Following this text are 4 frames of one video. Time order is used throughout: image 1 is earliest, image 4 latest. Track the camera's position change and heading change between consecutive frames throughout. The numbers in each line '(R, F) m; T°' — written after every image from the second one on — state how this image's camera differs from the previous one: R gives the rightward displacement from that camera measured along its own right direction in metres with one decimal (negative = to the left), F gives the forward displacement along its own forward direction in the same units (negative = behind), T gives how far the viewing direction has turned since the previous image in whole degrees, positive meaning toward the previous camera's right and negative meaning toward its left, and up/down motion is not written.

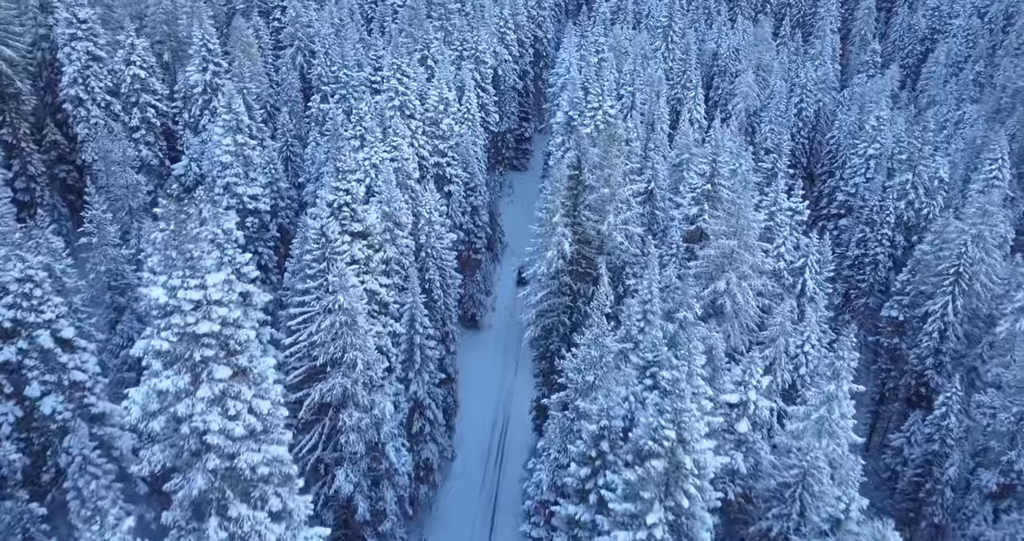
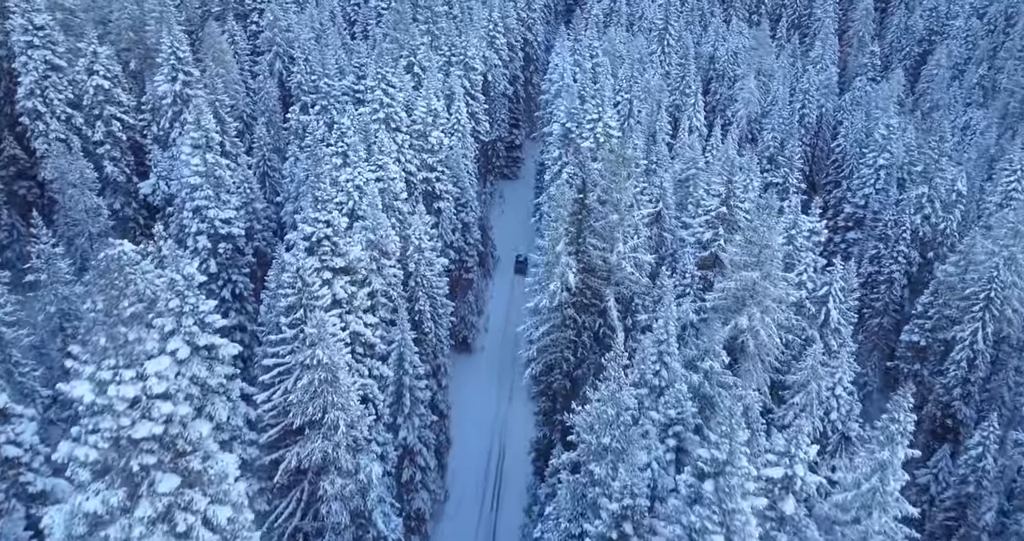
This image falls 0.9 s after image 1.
(-0.5, +3.0) m; +1°
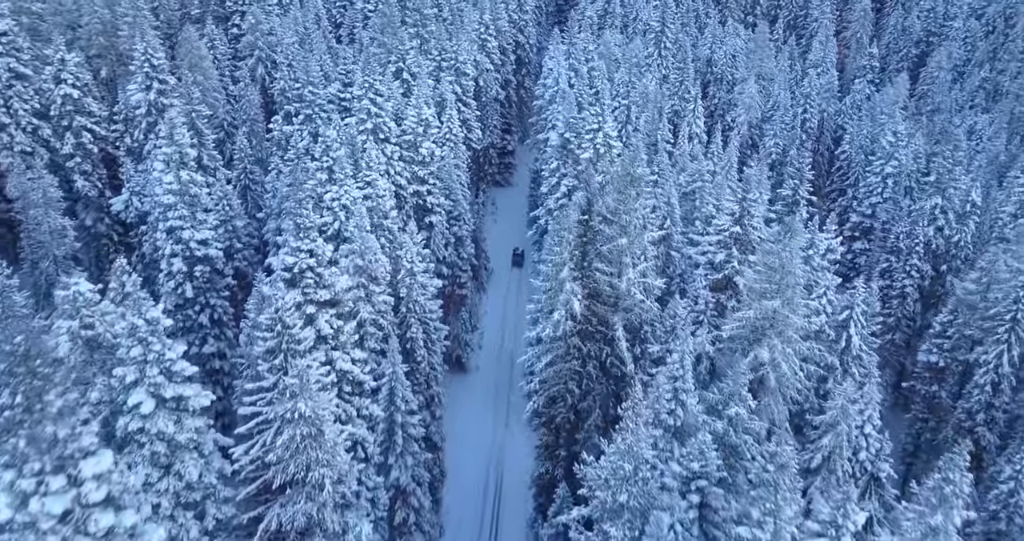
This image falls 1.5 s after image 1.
(-0.4, +2.2) m; +1°
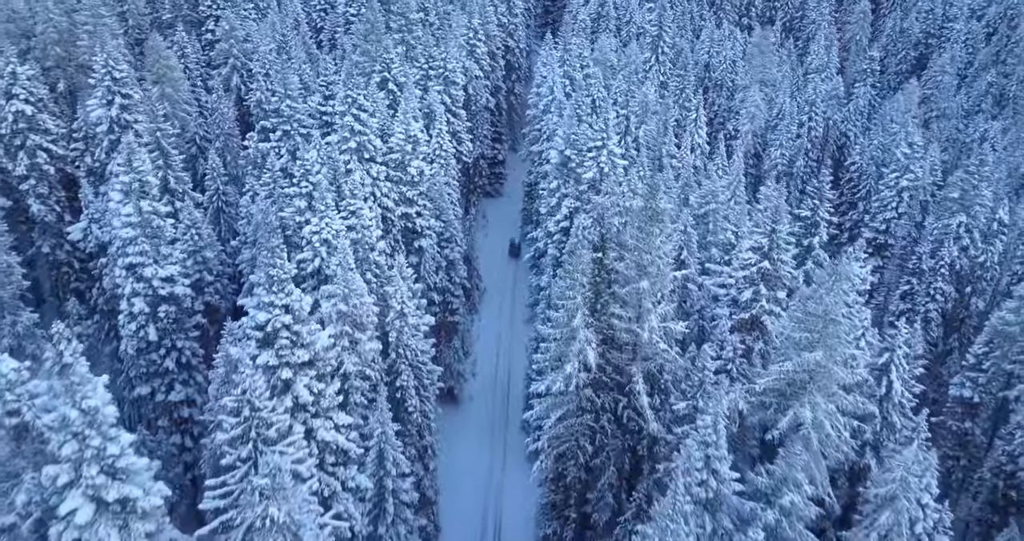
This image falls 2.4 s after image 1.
(-0.6, +3.2) m; +1°
